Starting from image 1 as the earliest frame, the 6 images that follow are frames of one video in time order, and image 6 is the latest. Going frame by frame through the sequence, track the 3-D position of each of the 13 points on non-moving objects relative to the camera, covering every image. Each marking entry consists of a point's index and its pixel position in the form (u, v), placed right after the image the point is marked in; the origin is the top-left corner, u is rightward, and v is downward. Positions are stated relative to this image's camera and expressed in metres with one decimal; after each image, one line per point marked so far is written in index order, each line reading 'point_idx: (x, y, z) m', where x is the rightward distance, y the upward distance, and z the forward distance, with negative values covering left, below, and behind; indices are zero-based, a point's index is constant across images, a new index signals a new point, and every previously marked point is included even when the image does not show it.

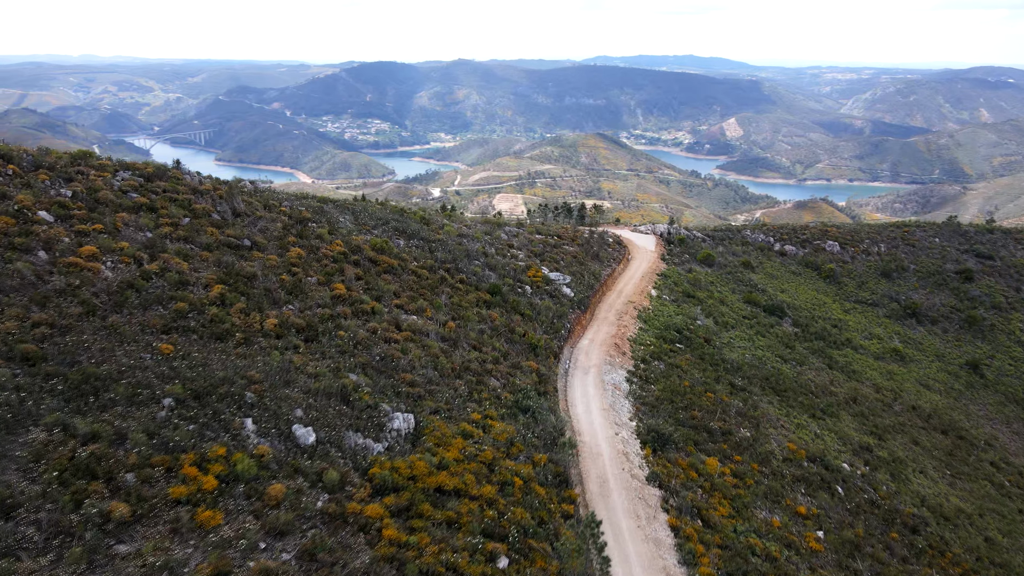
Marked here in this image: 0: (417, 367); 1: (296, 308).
0: (-2.6, -2.1, +19.8) m
1: (-5.6, -0.5, +19.4) m
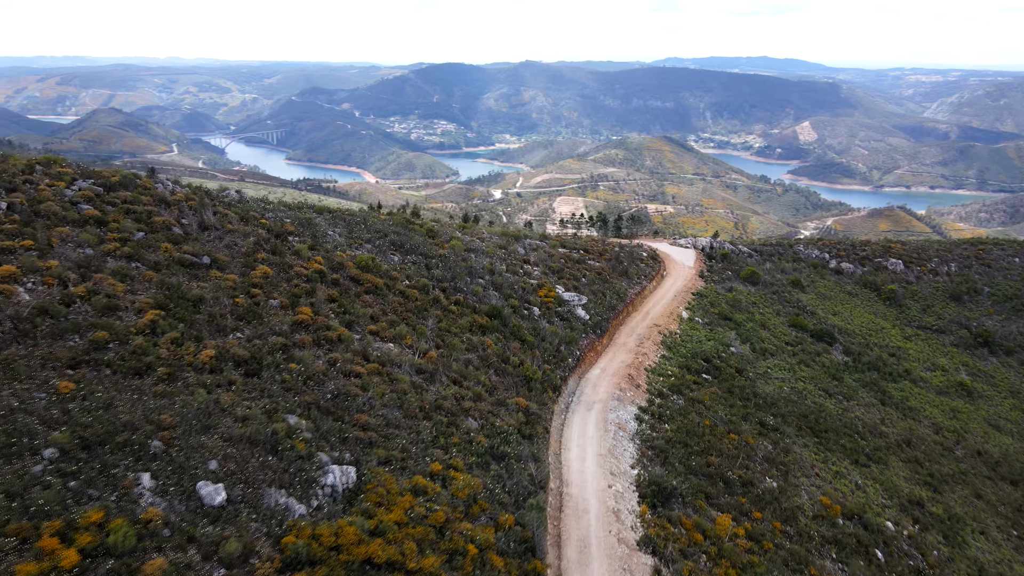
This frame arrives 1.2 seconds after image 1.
0: (-3.2, -2.8, +17.6) m
1: (-6.3, -1.1, +17.5) m
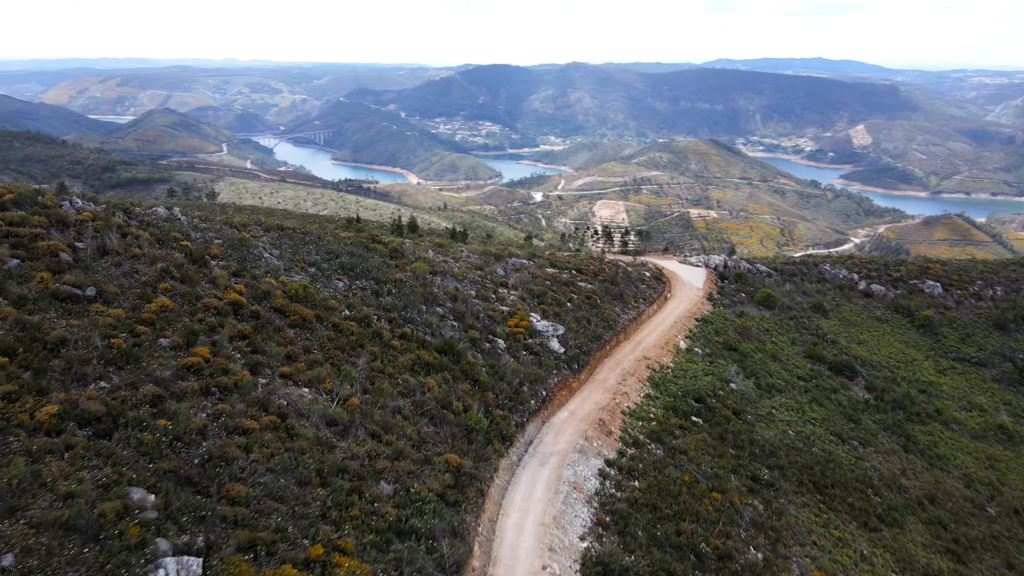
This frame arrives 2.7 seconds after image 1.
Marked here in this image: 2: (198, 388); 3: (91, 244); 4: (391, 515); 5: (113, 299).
0: (-5.2, -3.7, +15.0) m
1: (-8.2, -2.0, +15.0) m
2: (-6.9, -2.2, +16.3) m
3: (-10.7, +1.1, +18.9) m
4: (-2.5, -4.8, +15.8) m
5: (-9.4, -0.3, +17.4) m
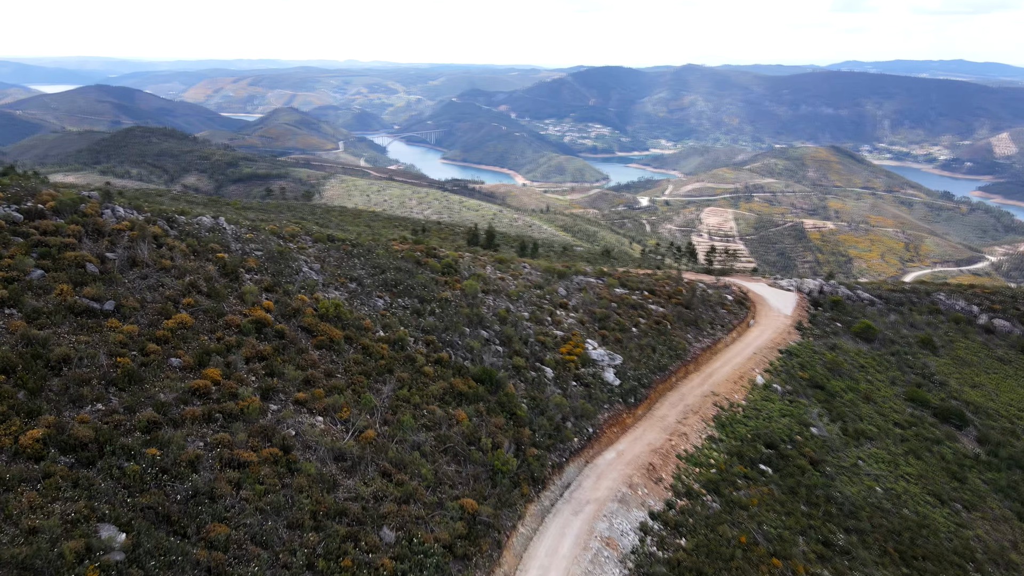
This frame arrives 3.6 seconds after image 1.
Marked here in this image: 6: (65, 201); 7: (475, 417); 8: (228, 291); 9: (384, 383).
0: (-5.1, -4.3, +14.0) m
1: (-8.0, -2.4, +14.5) m
2: (-6.5, -2.6, +15.5) m
3: (-9.8, +0.8, +18.6) m
4: (-2.4, -5.4, +14.4) m
5: (-8.7, -0.6, +17.0) m
6: (-11.8, +2.3, +19.7) m
7: (-1.0, -3.4, +19.8) m
8: (-7.4, -0.1, +19.4) m
9: (-3.3, -2.5, +19.3) m
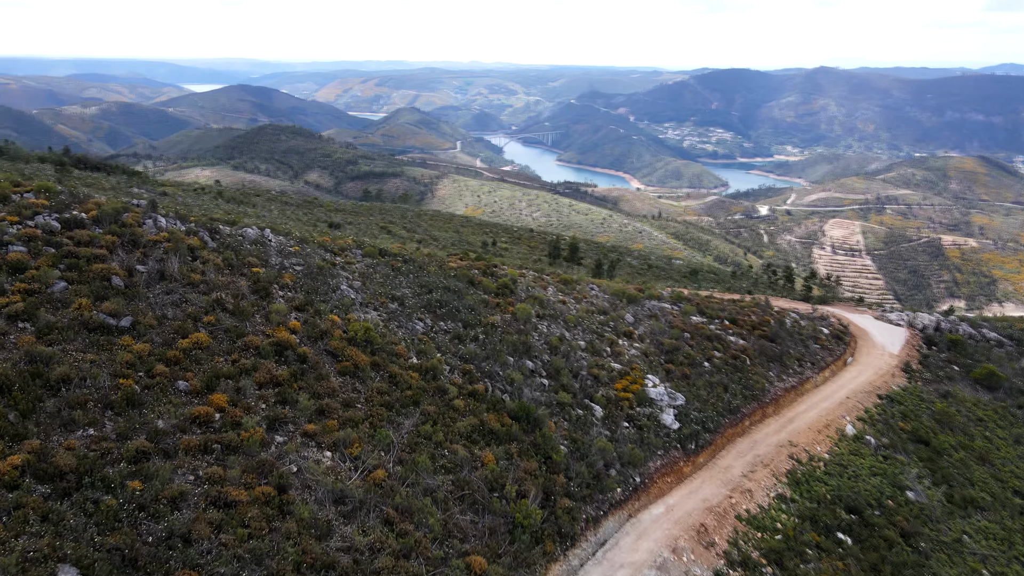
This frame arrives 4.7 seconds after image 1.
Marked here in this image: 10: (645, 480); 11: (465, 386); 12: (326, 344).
0: (-5.2, -4.8, +13.0) m
1: (-7.9, -2.8, +13.9) m
2: (-6.3, -3.1, +14.7) m
3: (-8.9, +0.5, +18.3) m
4: (-2.5, -6.1, +13.1) m
5: (-8.1, -1.0, +16.5) m
6: (-10.7, +2.1, +19.6) m
7: (-0.2, -4.2, +18.2) m
8: (-6.5, -0.5, +18.7) m
9: (-2.6, -3.1, +18.0) m
10: (+3.7, -5.2, +20.2) m
11: (-1.2, -2.6, +19.8) m
12: (-4.7, -1.4, +18.8) m
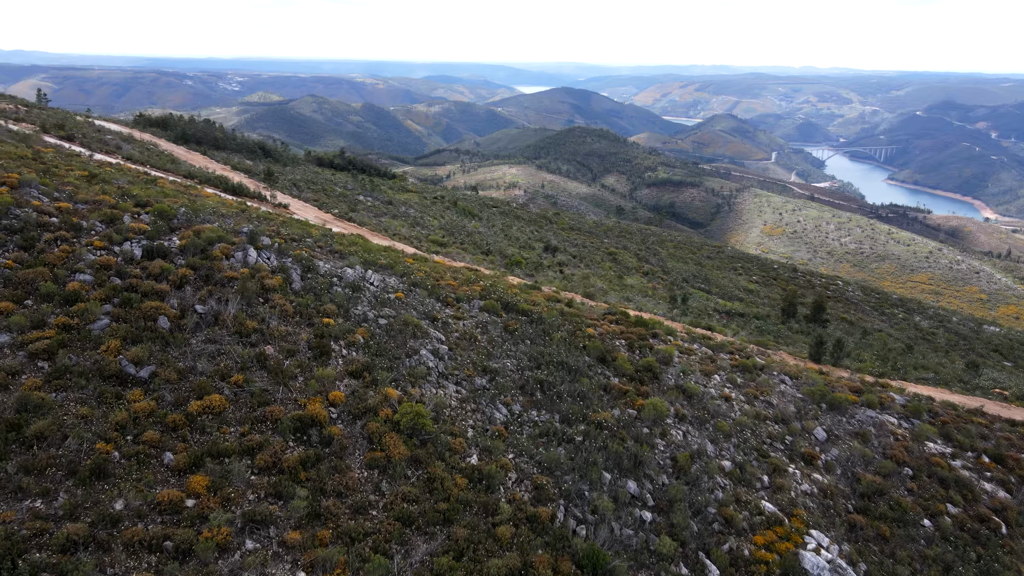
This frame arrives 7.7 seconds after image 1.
0: (-6.2, -6.0, +10.7) m
1: (-8.1, -3.7, +12.6) m
2: (-6.3, -4.3, +12.7) m
3: (-6.9, -0.5, +16.9) m
4: (-3.9, -7.7, +9.7) m
5: (-7.1, -2.0, +15.0) m
6: (-7.8, +1.2, +18.8) m
7: (+0.4, -6.2, +13.5) m
8: (-4.7, -1.8, +16.4) m
9: (-1.7, -4.8, +14.3) m
10: (+4.6, -7.7, +13.9) m
11: (+0.3, -4.5, +15.4) m
12: (-3.1, -2.9, +15.8) m
